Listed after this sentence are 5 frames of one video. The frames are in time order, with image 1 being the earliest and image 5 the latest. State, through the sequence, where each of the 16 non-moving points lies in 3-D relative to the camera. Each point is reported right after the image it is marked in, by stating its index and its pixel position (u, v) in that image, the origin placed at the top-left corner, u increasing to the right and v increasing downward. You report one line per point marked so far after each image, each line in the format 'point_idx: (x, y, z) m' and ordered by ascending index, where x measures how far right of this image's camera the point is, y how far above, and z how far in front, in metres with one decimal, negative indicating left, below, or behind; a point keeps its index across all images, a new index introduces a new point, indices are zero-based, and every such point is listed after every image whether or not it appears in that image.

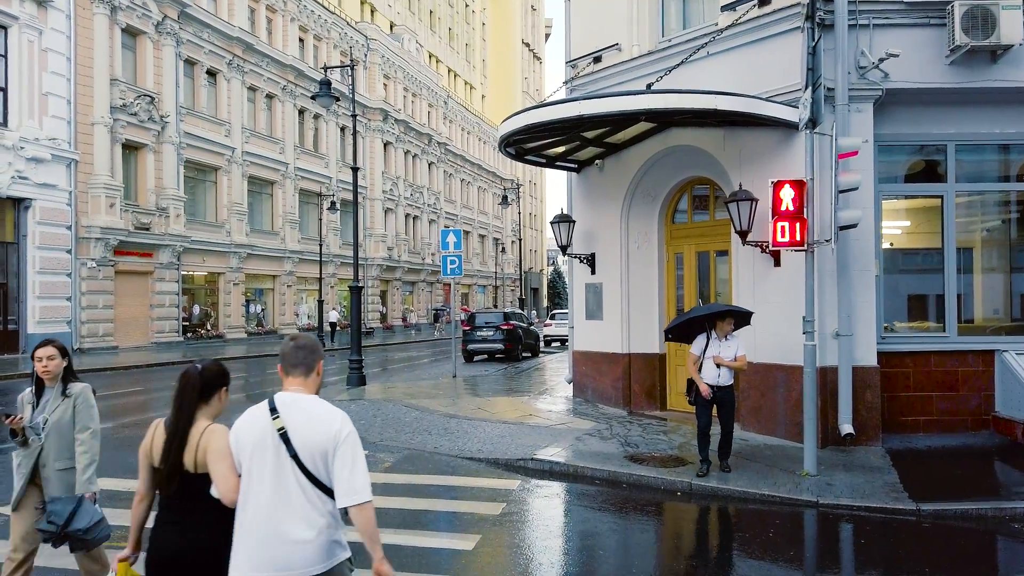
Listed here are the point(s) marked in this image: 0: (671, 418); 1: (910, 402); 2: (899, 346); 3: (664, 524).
0: (+2.3, -1.9, +10.8) m
1: (+5.0, -1.4, +9.5) m
2: (+4.9, -0.7, +9.5) m
3: (+1.4, -2.1, +6.8) m
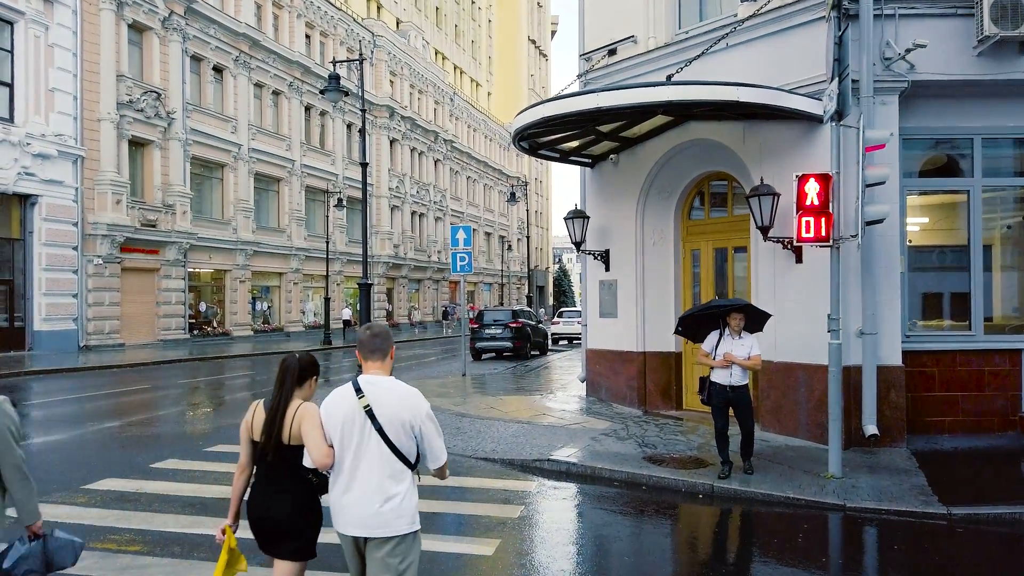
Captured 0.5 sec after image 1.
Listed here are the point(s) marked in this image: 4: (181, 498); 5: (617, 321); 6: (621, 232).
0: (+2.5, -1.8, +10.6) m
1: (+5.2, -1.4, +9.2) m
2: (+5.0, -0.7, +9.2) m
3: (+1.5, -2.1, +6.6) m
4: (-3.0, -1.9, +6.7) m
5: (+1.6, -0.5, +11.6) m
6: (+1.7, +0.9, +11.6) m
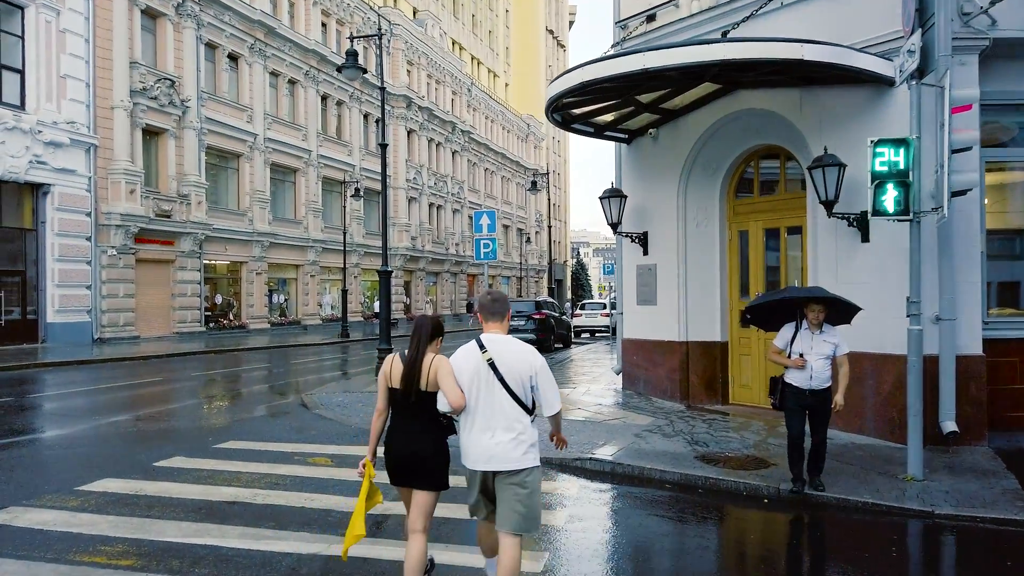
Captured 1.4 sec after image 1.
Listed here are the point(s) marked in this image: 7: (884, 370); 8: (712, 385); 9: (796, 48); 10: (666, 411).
0: (+2.9, -1.6, +9.7) m
1: (+5.6, -1.2, +8.3) m
2: (+5.4, -0.5, +8.3) m
3: (+1.9, -1.9, +5.7) m
4: (-2.6, -1.7, +6.0) m
5: (+2.1, -0.3, +10.8) m
6: (+2.1, +1.1, +10.8) m
7: (+4.0, -0.9, +8.0) m
8: (+2.8, -1.3, +10.3) m
9: (+2.8, +2.4, +7.6) m
10: (+2.0, -1.6, +9.9) m
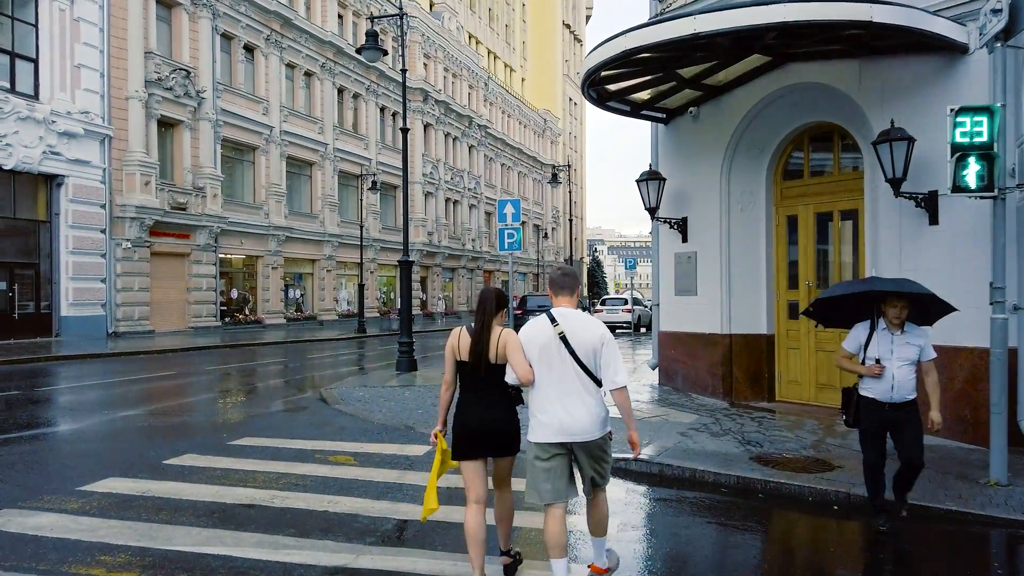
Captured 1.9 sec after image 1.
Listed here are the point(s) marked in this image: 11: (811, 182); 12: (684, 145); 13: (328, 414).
0: (+3.3, -1.5, +9.1) m
1: (+6.0, -1.1, +7.6) m
2: (+5.8, -0.4, +7.6) m
3: (+2.2, -1.8, +5.1) m
4: (-2.3, -1.6, +5.5) m
5: (+2.5, -0.2, +10.1) m
6: (+2.5, +1.2, +10.1) m
7: (+4.3, -0.7, +7.3) m
8: (+3.2, -1.2, +9.7) m
9: (+3.2, +2.5, +6.9) m
10: (+2.4, -1.5, +9.3) m
11: (+3.7, +1.3, +9.3) m
12: (+2.4, +2.0, +10.4) m
13: (-2.5, -1.7, +10.2) m
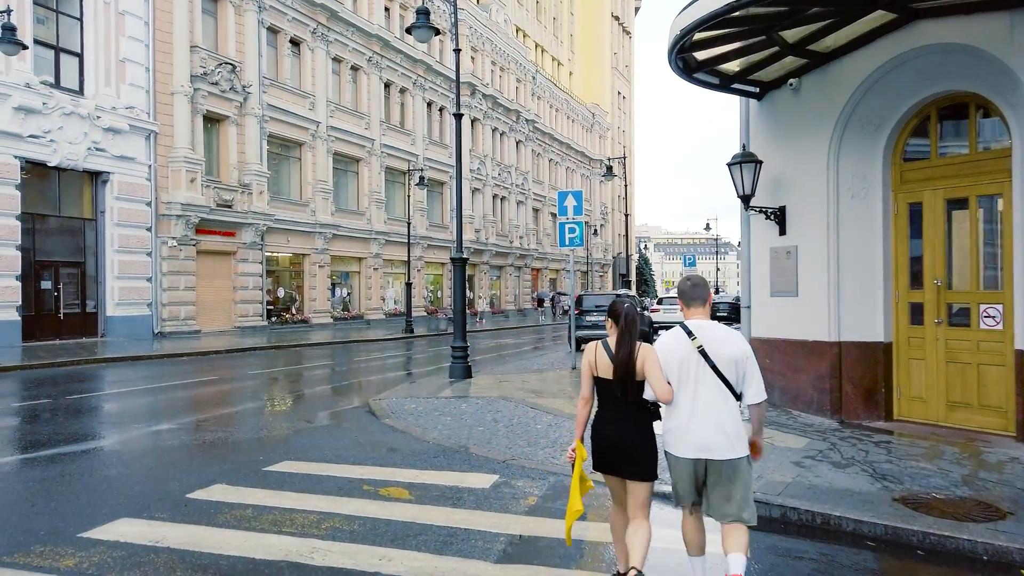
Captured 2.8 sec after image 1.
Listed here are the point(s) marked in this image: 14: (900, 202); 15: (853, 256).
0: (+4.1, -1.5, +7.7) m
1: (+6.6, -1.1, +6.1) m
2: (+6.5, -0.4, +6.1) m
3: (+2.7, -1.8, +3.8) m
4: (-1.7, -1.6, +4.4) m
5: (+3.3, -0.2, +8.8) m
6: (+3.4, +1.2, +8.7) m
7: (+5.0, -0.8, +5.9) m
8: (+4.0, -1.2, +8.3) m
9: (+3.8, +2.5, +5.5) m
10: (+3.2, -1.5, +7.9) m
11: (+4.5, +1.3, +7.9) m
12: (+3.2, +2.0, +9.0) m
13: (-1.6, -1.7, +9.1) m
14: (+4.3, +0.9, +8.3) m
15: (+3.8, +0.3, +8.4) m
